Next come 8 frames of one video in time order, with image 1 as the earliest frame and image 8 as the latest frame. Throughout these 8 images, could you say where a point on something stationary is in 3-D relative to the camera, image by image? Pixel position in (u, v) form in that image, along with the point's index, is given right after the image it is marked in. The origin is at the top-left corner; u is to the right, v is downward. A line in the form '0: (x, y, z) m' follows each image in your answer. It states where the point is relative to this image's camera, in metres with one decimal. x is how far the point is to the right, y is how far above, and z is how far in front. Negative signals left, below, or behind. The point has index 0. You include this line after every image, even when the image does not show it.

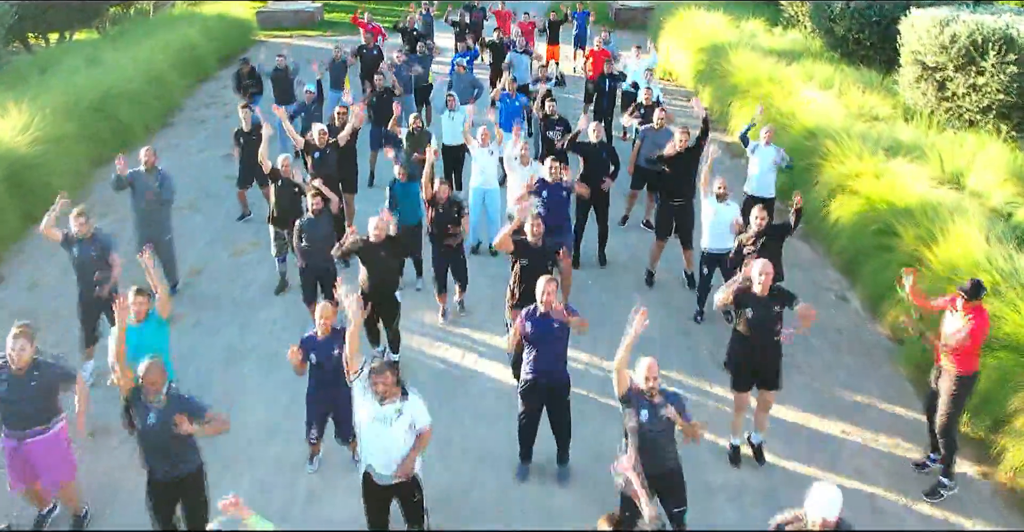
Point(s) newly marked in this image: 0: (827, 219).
0: (+3.3, +0.5, +10.8) m
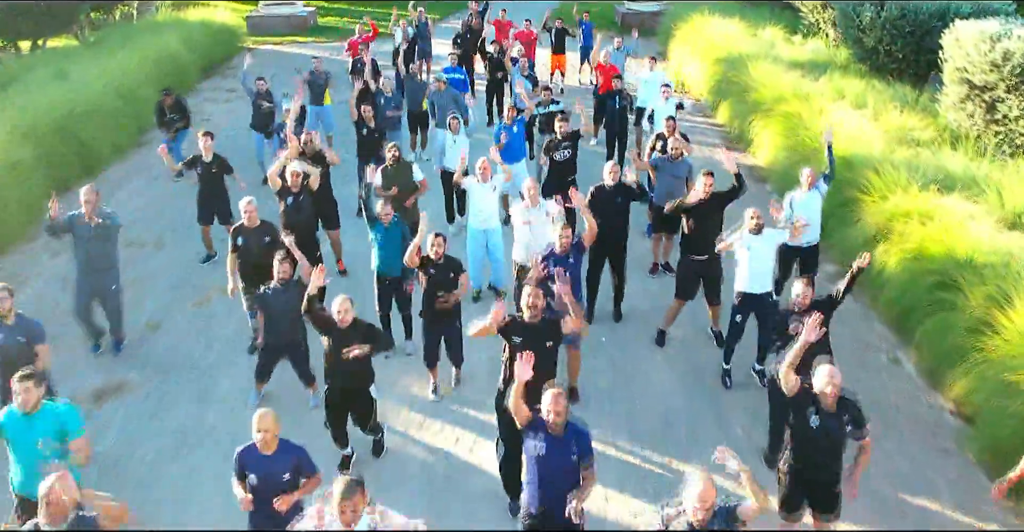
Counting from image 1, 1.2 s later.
0: (+3.3, 0.0, +9.5) m
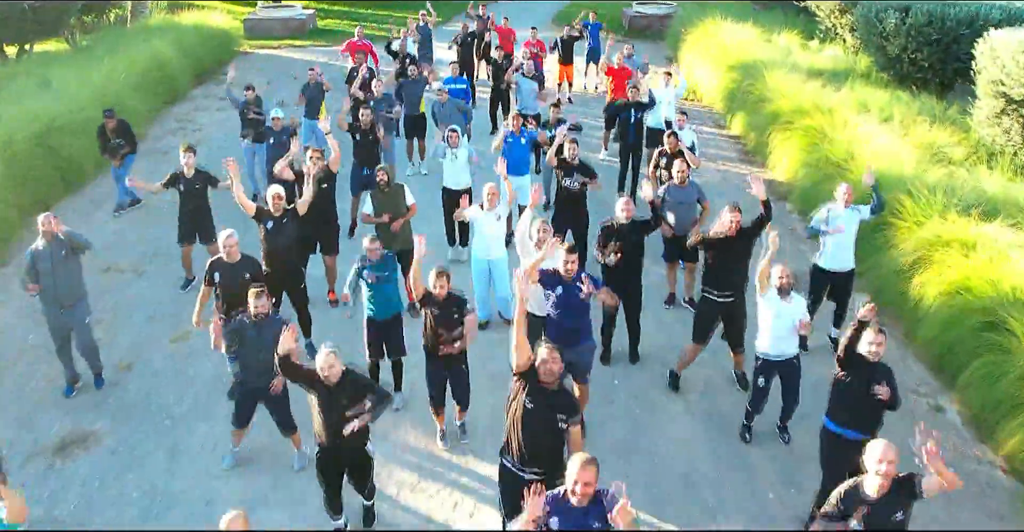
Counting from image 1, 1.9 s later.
0: (+3.4, -0.3, +8.7) m
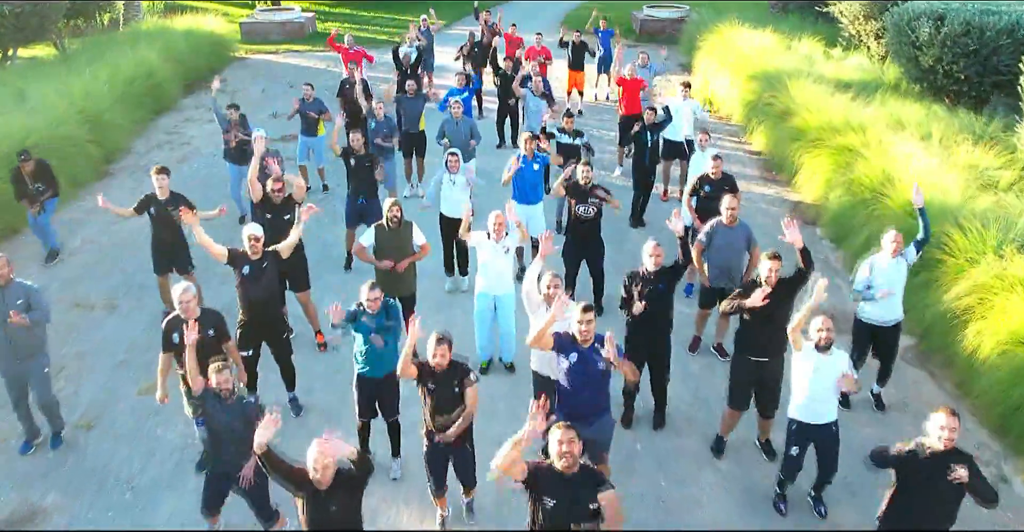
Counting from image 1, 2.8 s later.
0: (+3.4, -0.6, +7.8) m
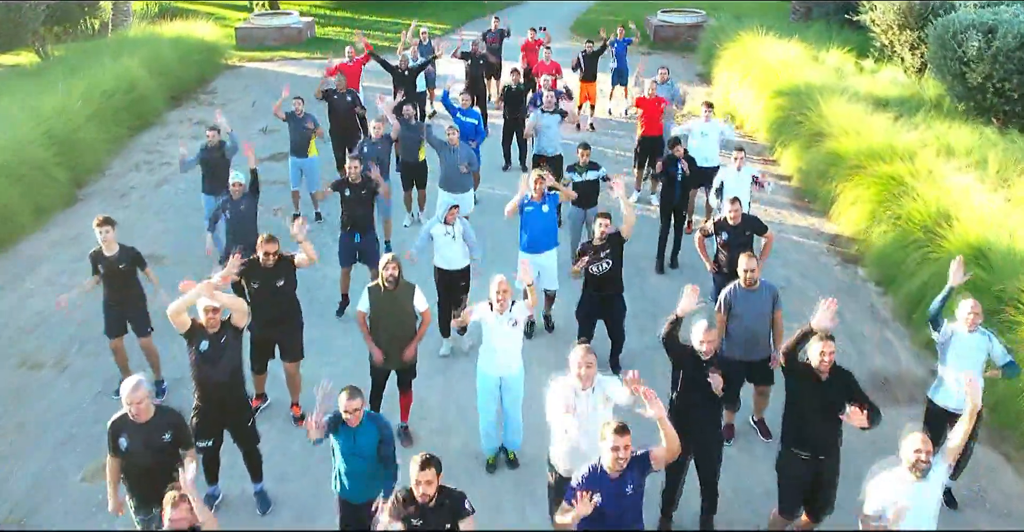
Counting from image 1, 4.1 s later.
0: (+3.5, -1.0, +6.6) m
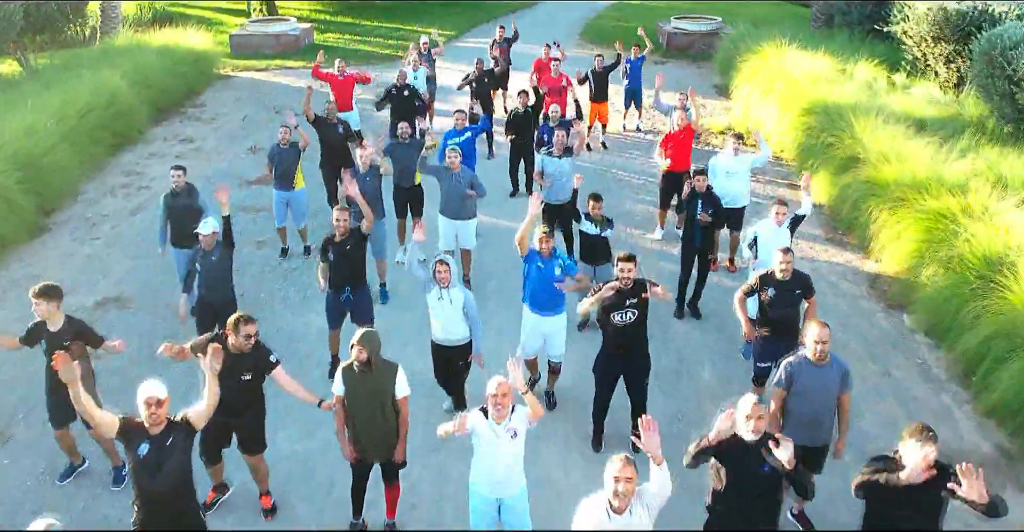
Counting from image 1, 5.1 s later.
0: (+3.5, -1.5, +5.6) m
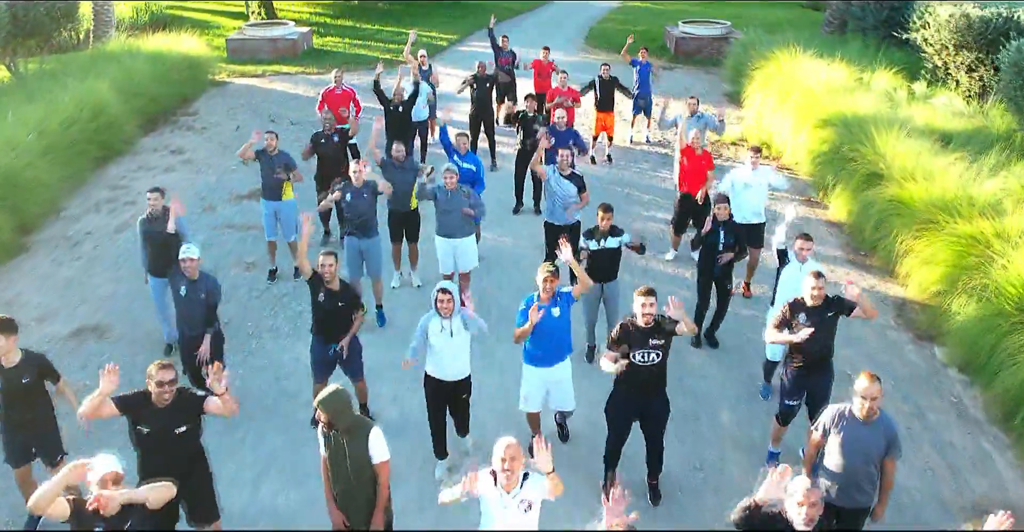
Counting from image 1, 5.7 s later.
0: (+3.5, -1.7, +5.0) m
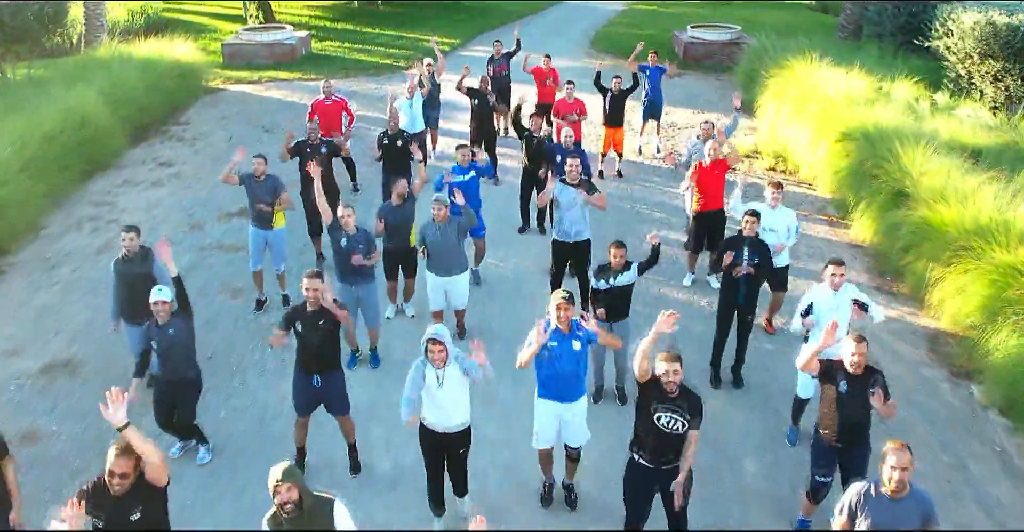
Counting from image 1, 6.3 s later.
0: (+3.5, -2.0, +4.4) m
